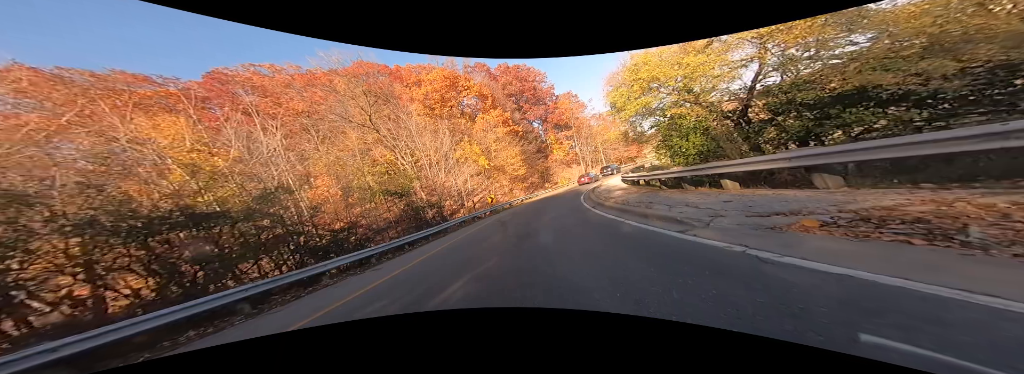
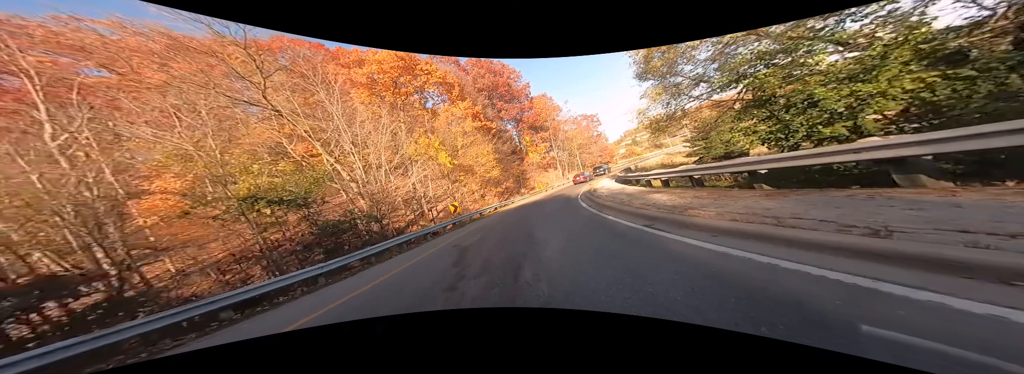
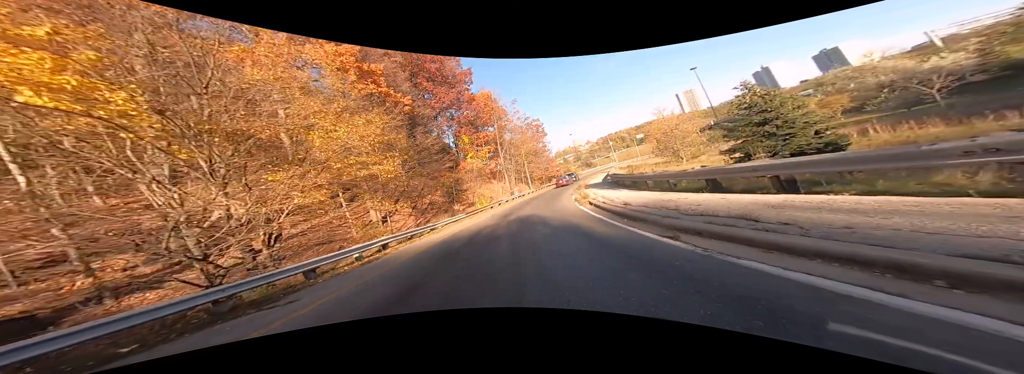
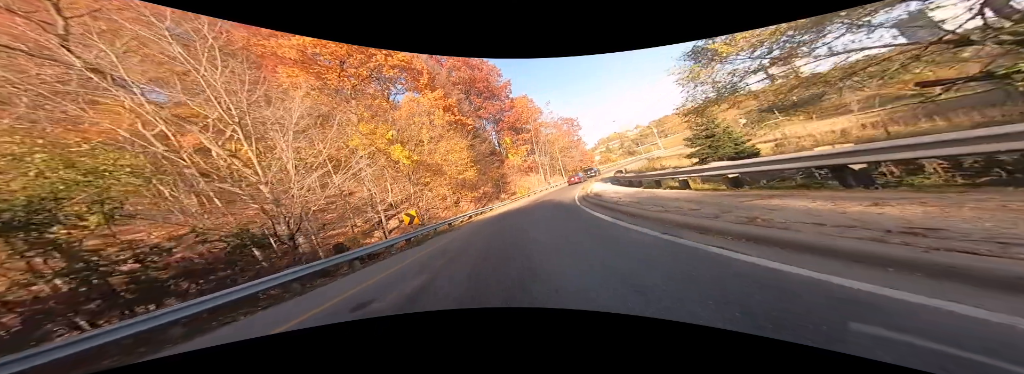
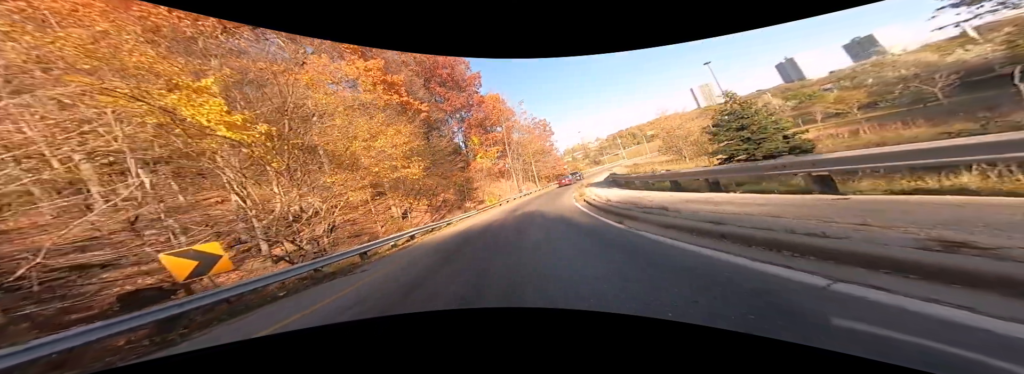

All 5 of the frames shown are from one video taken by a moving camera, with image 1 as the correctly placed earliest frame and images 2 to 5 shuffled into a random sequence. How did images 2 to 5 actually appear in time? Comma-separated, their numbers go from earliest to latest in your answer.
2, 4, 5, 3
